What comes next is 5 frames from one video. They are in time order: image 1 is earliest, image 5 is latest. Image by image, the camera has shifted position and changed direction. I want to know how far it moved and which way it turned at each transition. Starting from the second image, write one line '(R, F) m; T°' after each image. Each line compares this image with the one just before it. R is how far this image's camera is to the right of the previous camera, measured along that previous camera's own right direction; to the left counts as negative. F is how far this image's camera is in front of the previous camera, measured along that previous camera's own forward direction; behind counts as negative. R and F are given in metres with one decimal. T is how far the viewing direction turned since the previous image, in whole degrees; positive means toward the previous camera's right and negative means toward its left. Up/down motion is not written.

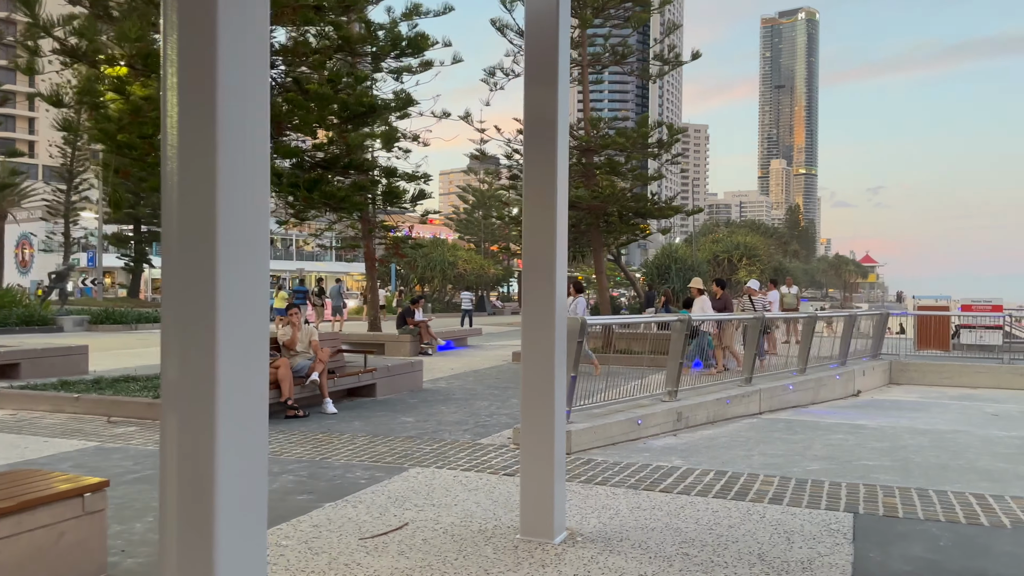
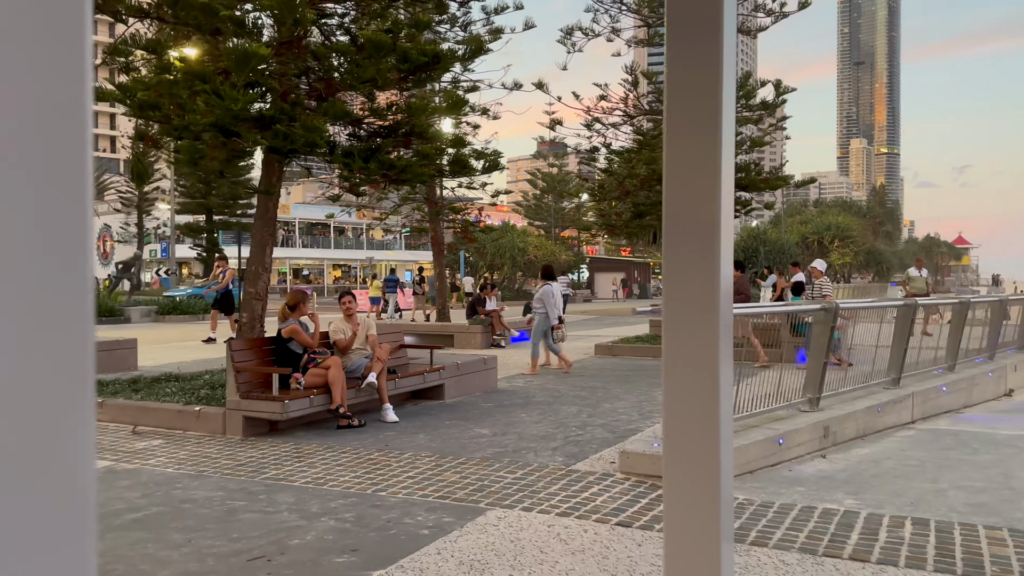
(-0.2, +1.5) m; -5°
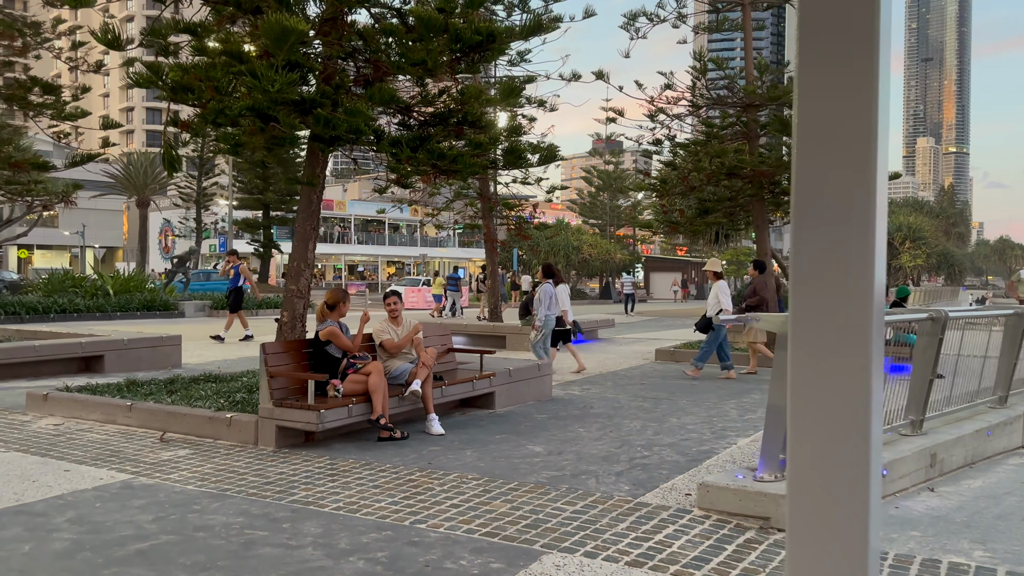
(-0.1, +0.7) m; -4°
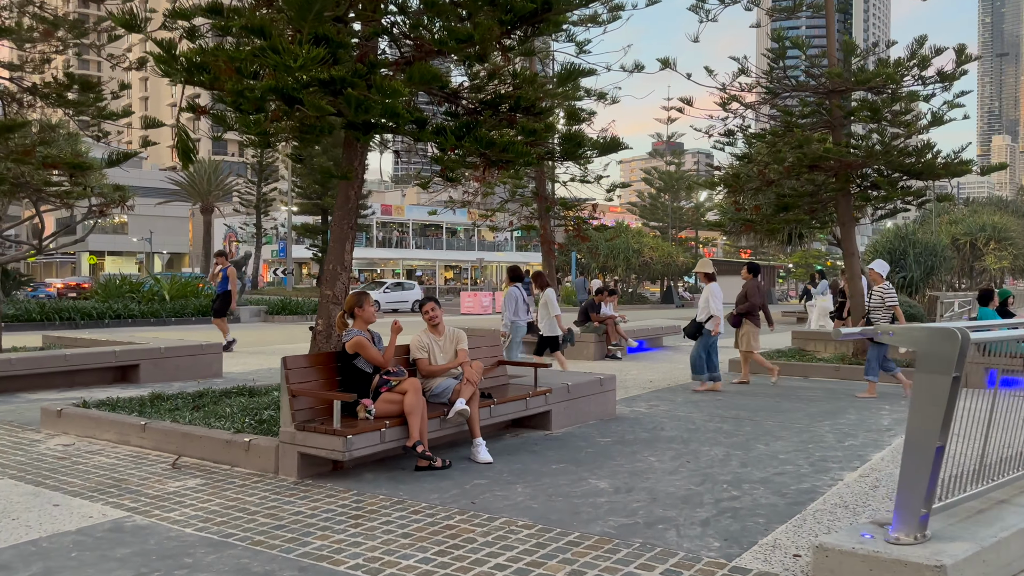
(0.0, +0.9) m; -4°
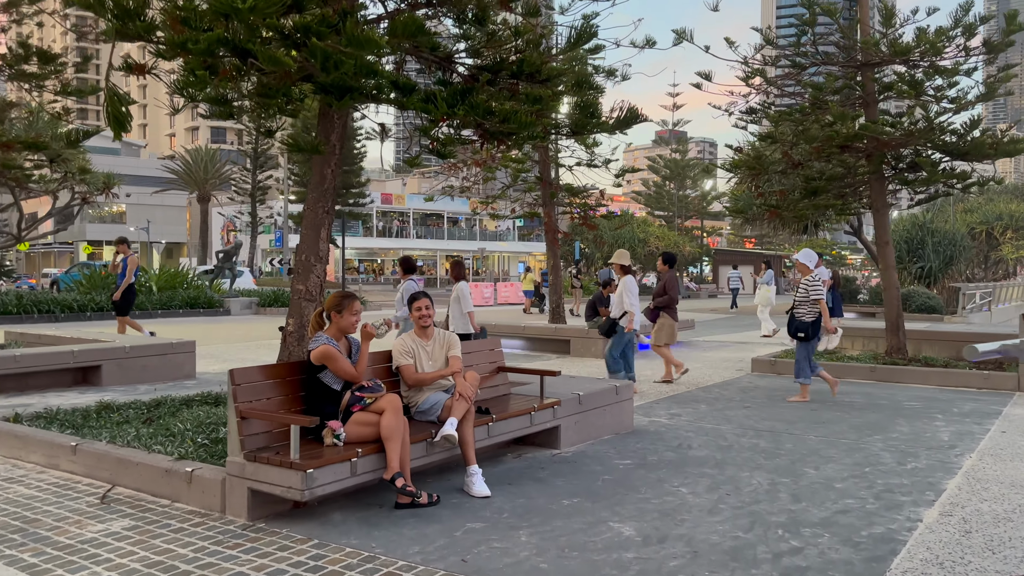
(0.0, +1.0) m; 0°
